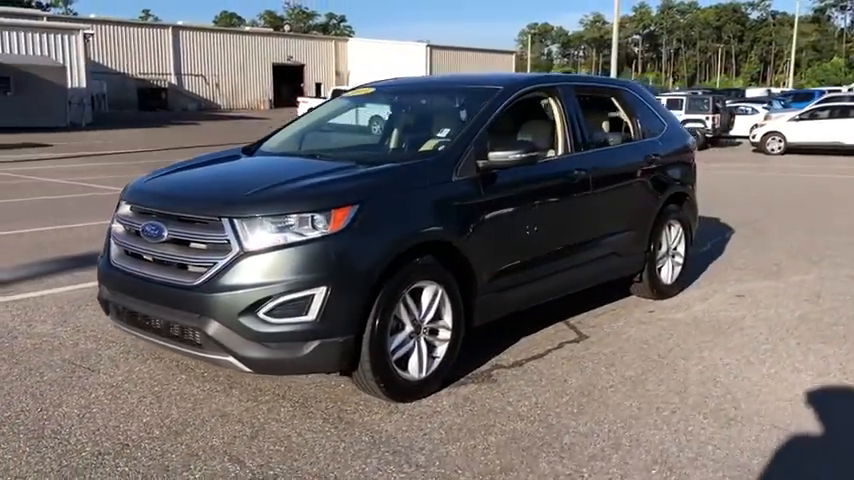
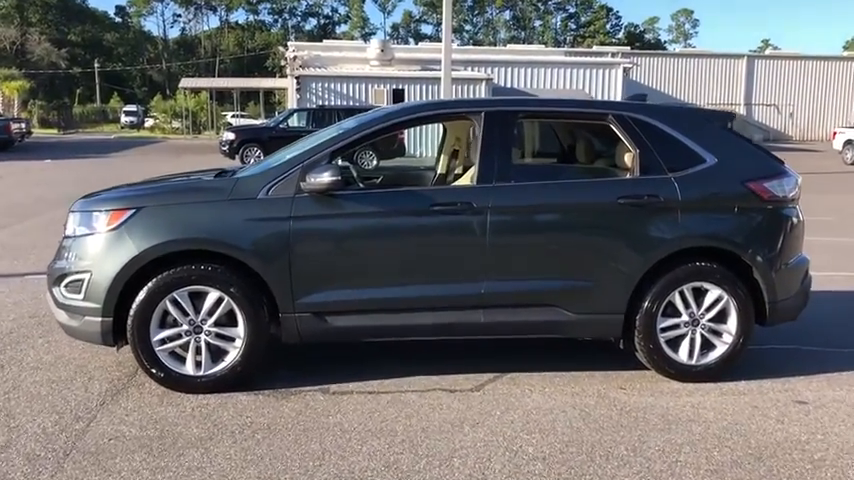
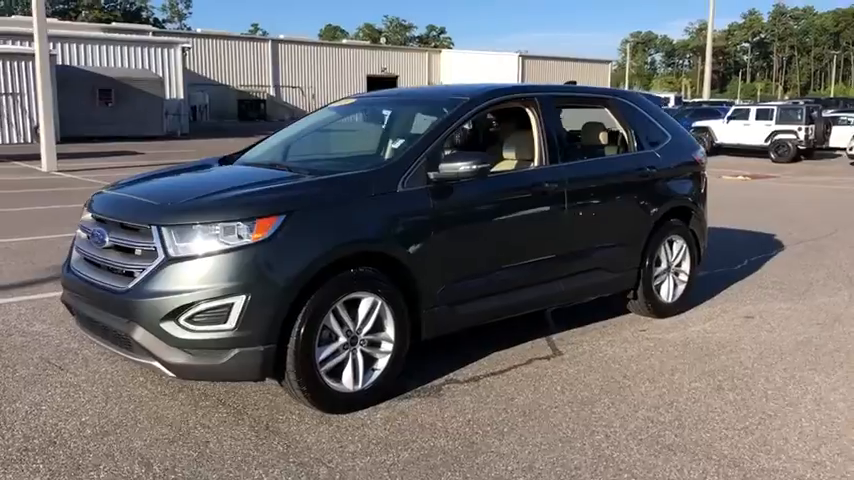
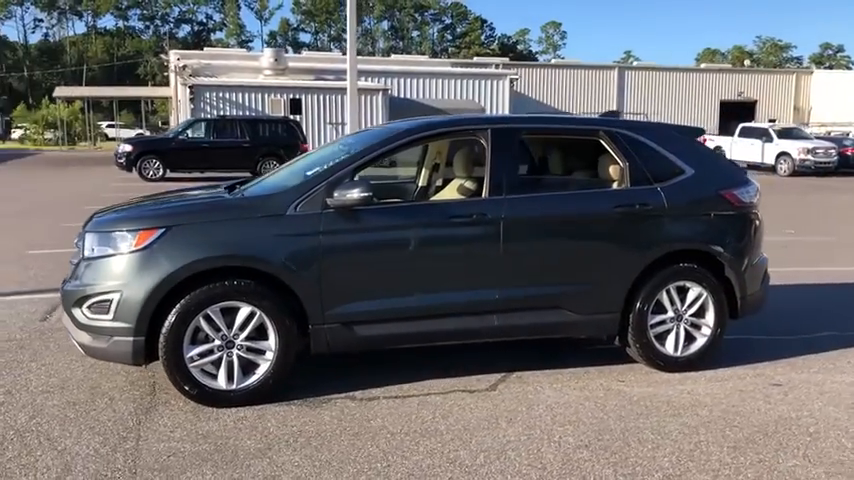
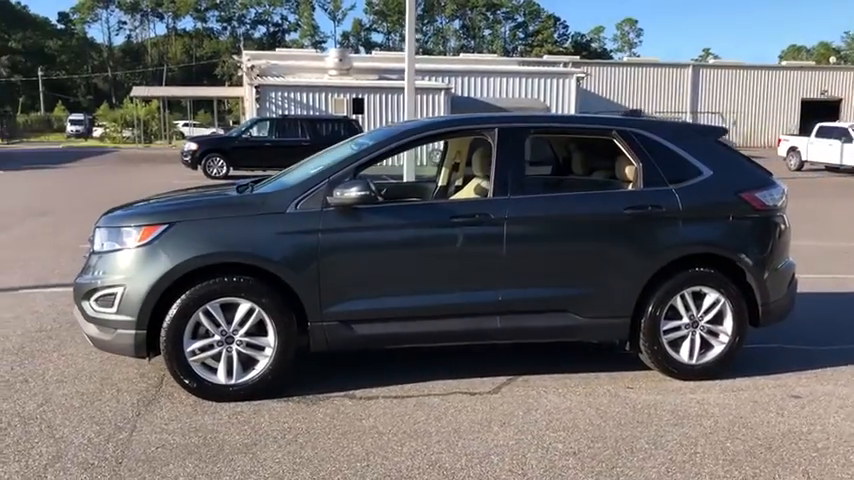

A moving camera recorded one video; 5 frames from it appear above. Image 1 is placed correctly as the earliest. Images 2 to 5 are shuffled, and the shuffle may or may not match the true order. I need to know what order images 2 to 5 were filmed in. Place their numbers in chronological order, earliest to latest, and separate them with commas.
3, 4, 5, 2
